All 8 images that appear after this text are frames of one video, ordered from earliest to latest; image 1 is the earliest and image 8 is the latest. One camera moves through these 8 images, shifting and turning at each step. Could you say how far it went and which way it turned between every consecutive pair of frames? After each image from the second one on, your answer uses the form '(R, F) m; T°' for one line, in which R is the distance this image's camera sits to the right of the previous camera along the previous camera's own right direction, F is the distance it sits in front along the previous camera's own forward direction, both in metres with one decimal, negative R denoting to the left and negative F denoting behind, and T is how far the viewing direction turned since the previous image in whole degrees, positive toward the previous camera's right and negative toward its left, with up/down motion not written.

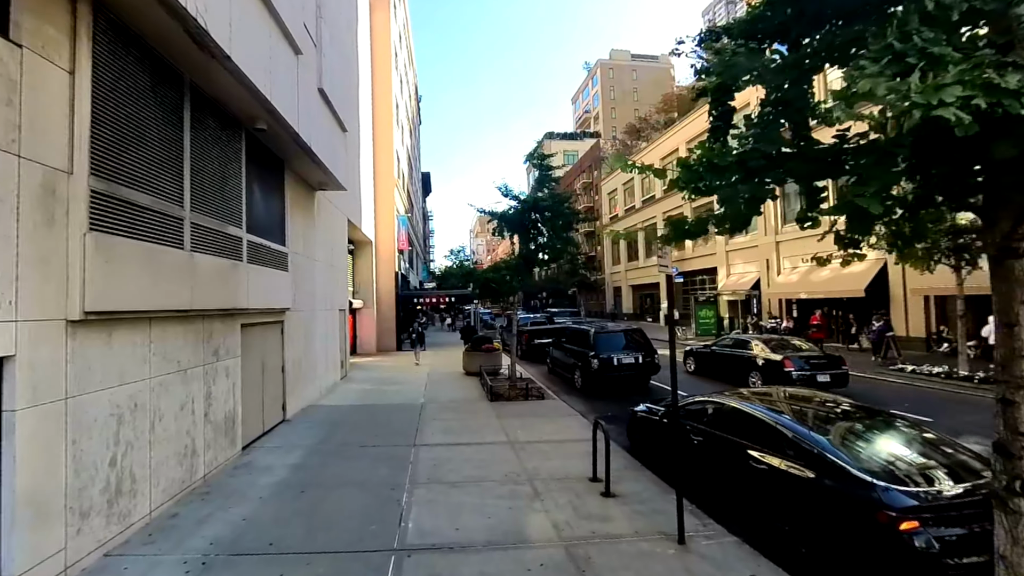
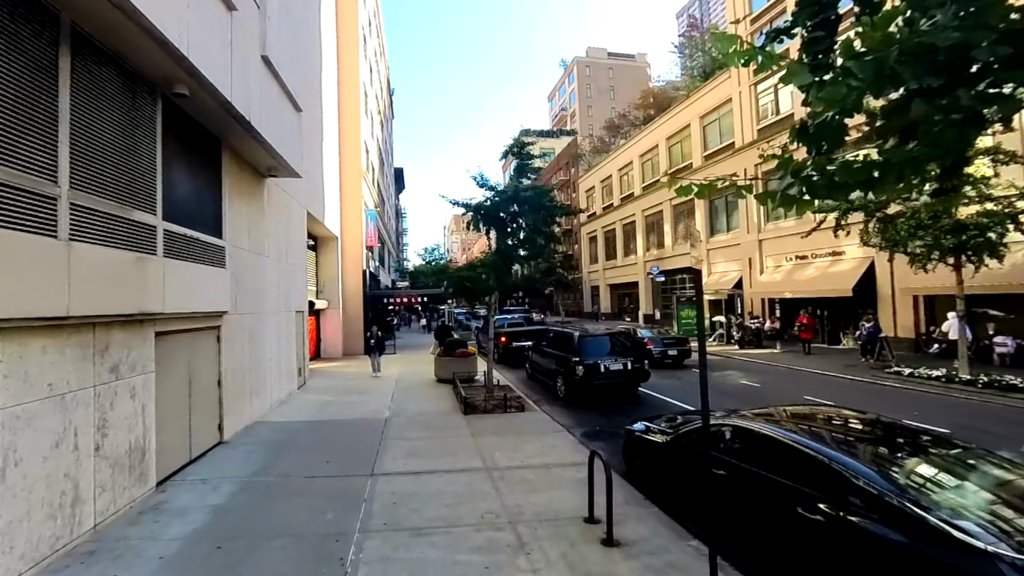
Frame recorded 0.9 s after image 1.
(0.0, +1.3) m; +3°
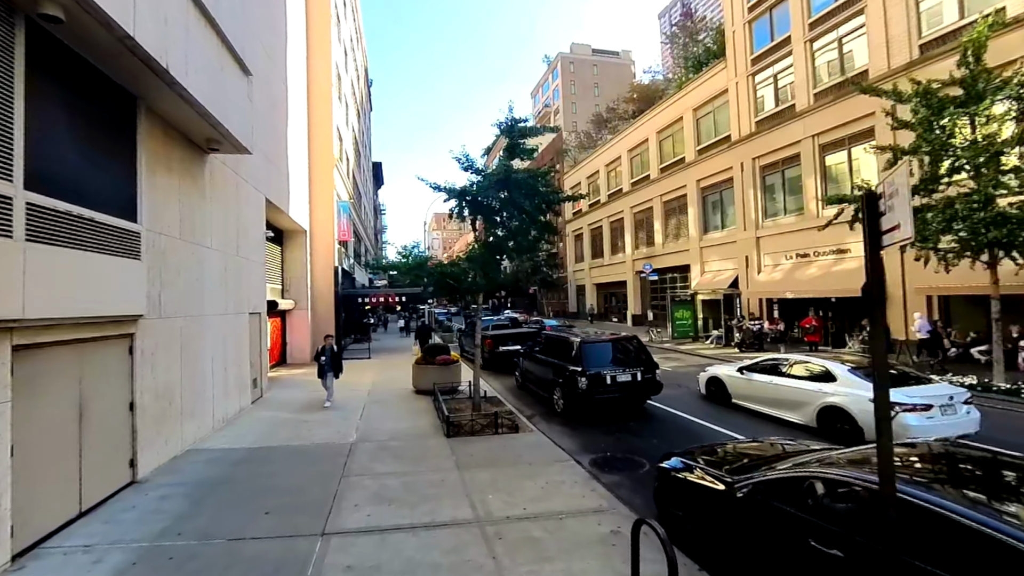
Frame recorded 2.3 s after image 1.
(-0.2, +1.7) m; +2°
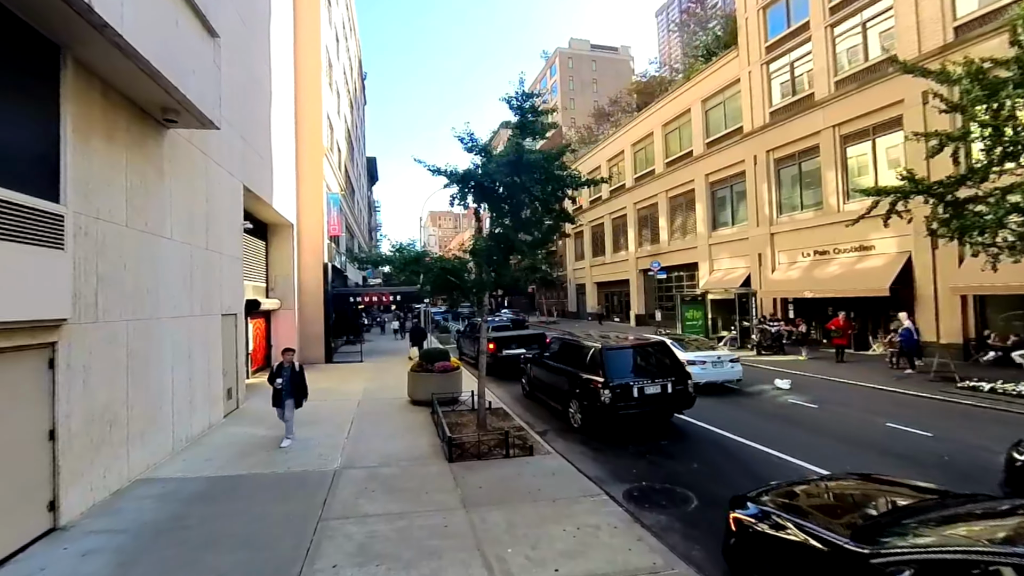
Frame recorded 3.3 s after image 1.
(-0.3, +1.4) m; +1°
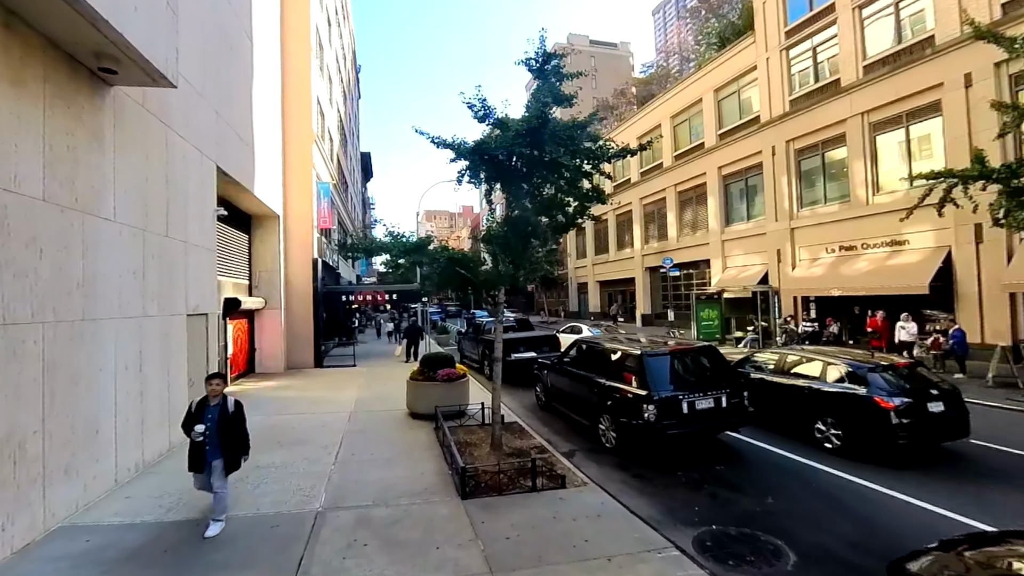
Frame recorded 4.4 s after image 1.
(-0.4, +1.5) m; +1°
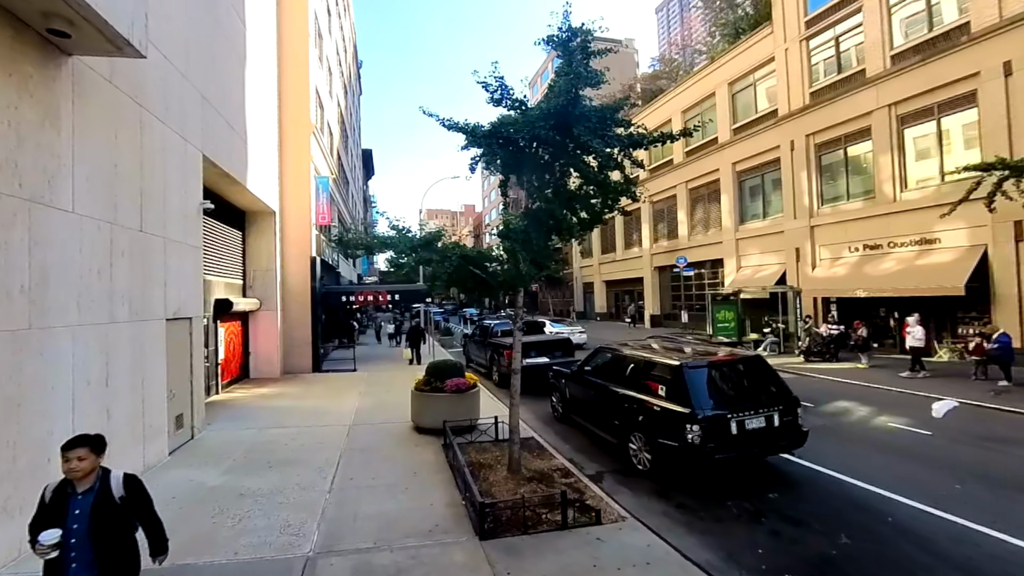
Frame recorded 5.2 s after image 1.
(-0.3, +0.9) m; 0°
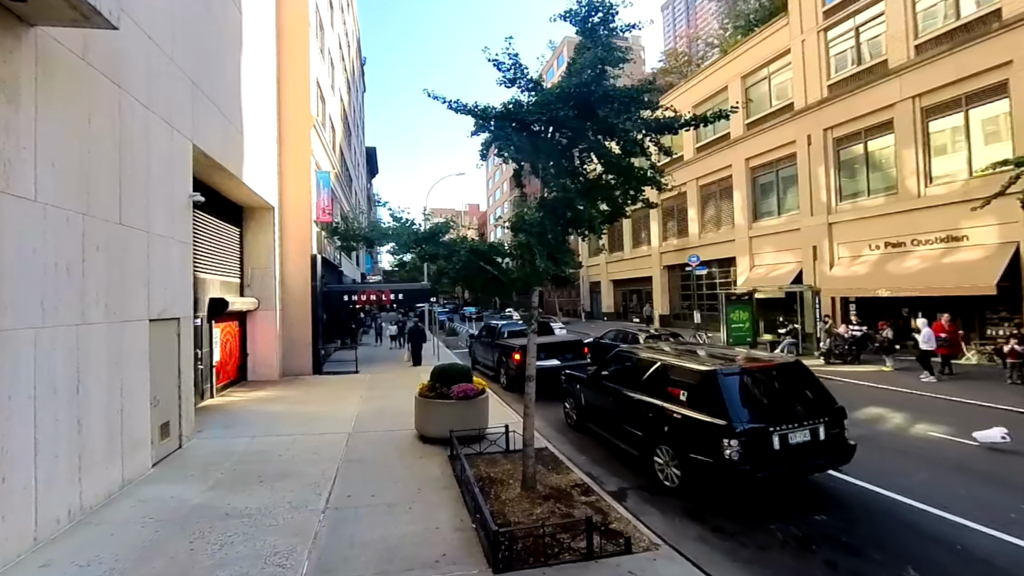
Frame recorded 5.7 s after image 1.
(-0.1, +0.7) m; 0°
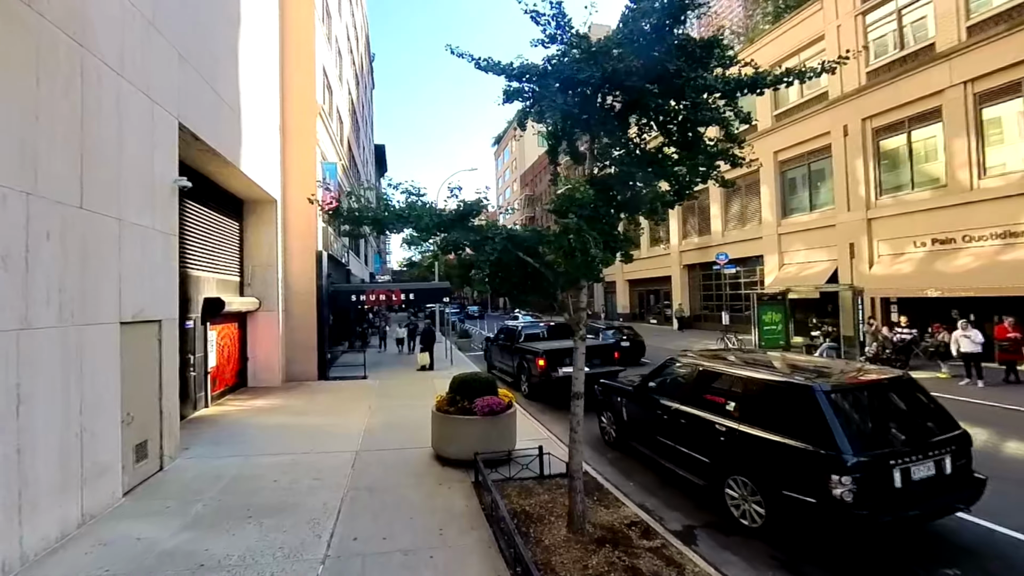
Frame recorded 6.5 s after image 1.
(-0.4, +1.2) m; -1°
